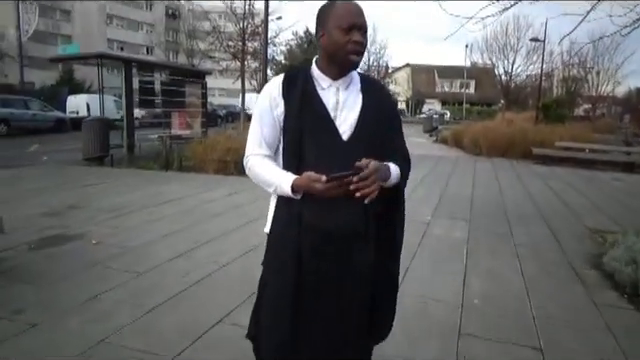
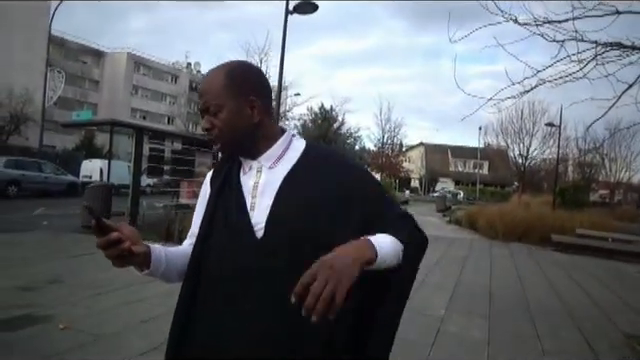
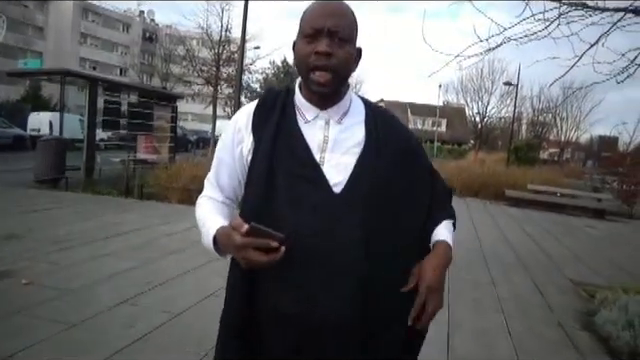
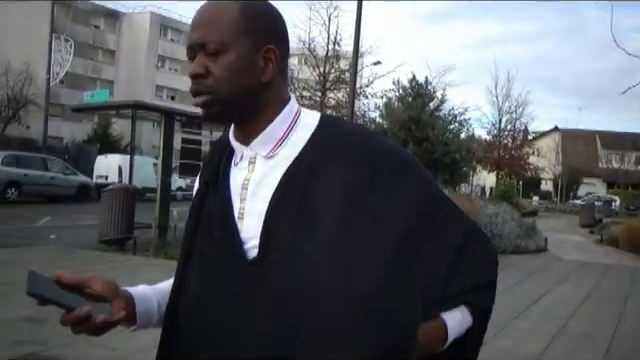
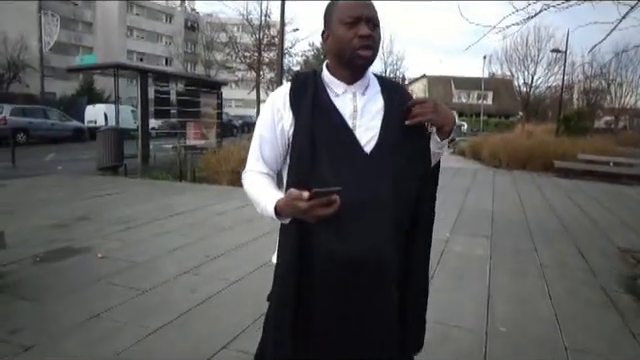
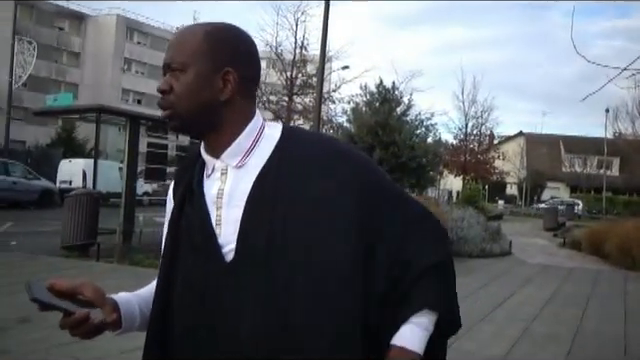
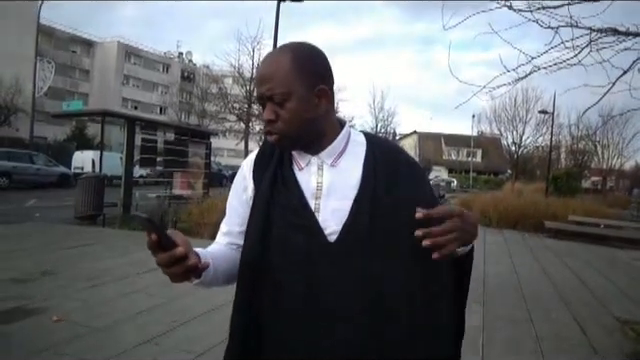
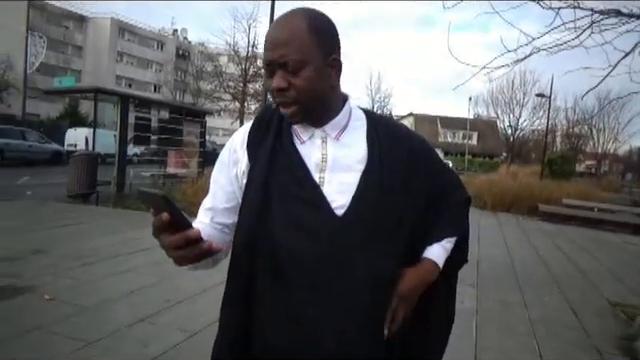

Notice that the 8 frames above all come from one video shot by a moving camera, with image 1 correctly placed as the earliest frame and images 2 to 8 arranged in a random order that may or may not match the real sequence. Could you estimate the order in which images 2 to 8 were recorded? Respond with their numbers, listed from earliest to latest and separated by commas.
5, 3, 8, 7, 2, 6, 4
